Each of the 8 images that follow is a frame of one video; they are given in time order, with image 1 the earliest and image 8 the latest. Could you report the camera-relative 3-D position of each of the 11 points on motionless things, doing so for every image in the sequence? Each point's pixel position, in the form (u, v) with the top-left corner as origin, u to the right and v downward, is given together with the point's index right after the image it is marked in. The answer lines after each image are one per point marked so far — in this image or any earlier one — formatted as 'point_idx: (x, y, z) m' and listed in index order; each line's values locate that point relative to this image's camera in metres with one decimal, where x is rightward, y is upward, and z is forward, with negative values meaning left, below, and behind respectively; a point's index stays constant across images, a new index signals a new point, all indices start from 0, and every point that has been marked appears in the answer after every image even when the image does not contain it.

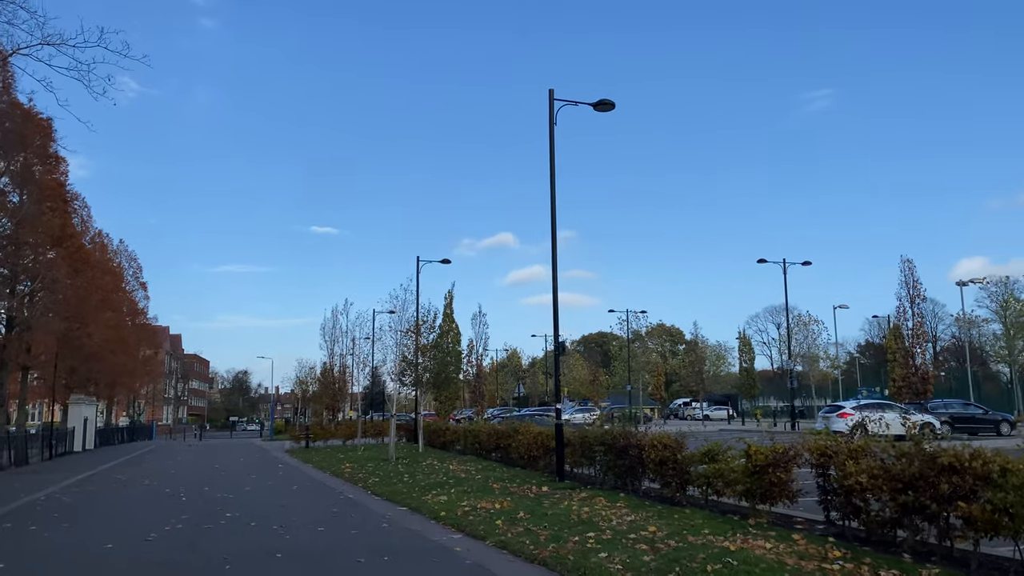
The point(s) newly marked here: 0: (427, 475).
0: (-1.7, -3.9, +18.1) m
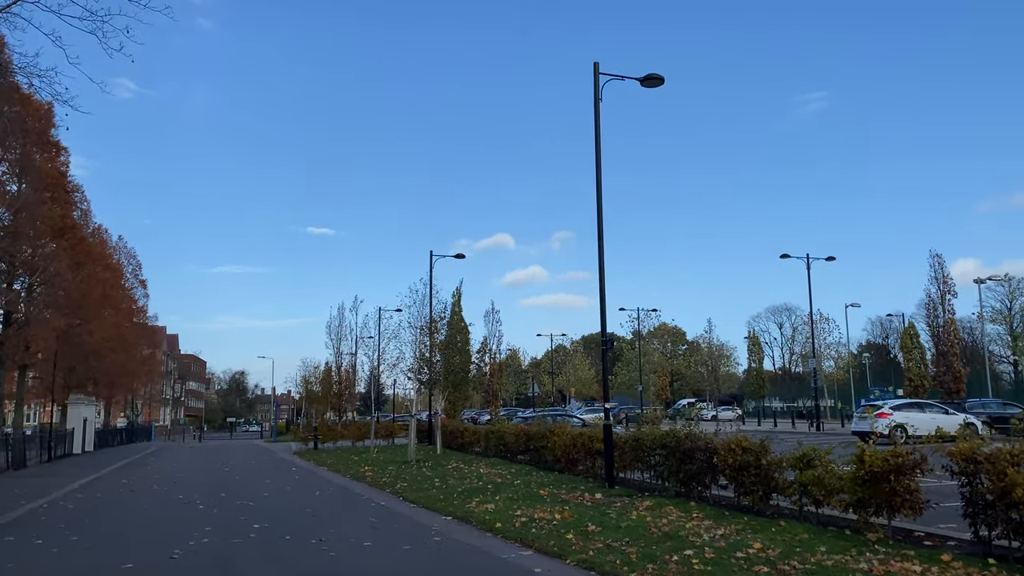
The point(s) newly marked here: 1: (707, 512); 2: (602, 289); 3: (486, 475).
0: (-1.0, -3.7, +16.8) m
1: (+2.4, -2.8, +10.7) m
2: (+1.5, 0.0, +15.0) m
3: (-0.5, -3.7, +17.5) m
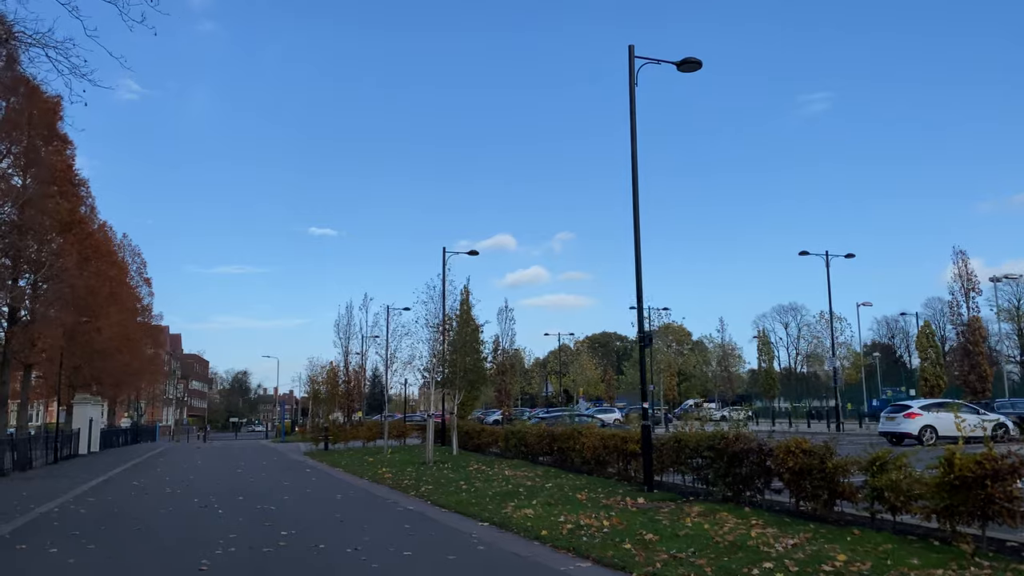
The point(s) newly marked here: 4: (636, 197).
0: (-0.5, -3.6, +16.1) m
1: (+3.0, -2.7, +10.0) m
2: (+2.1, +0.1, +14.3) m
3: (0.0, -3.6, +16.8) m
4: (+2.1, +1.5, +14.5) m
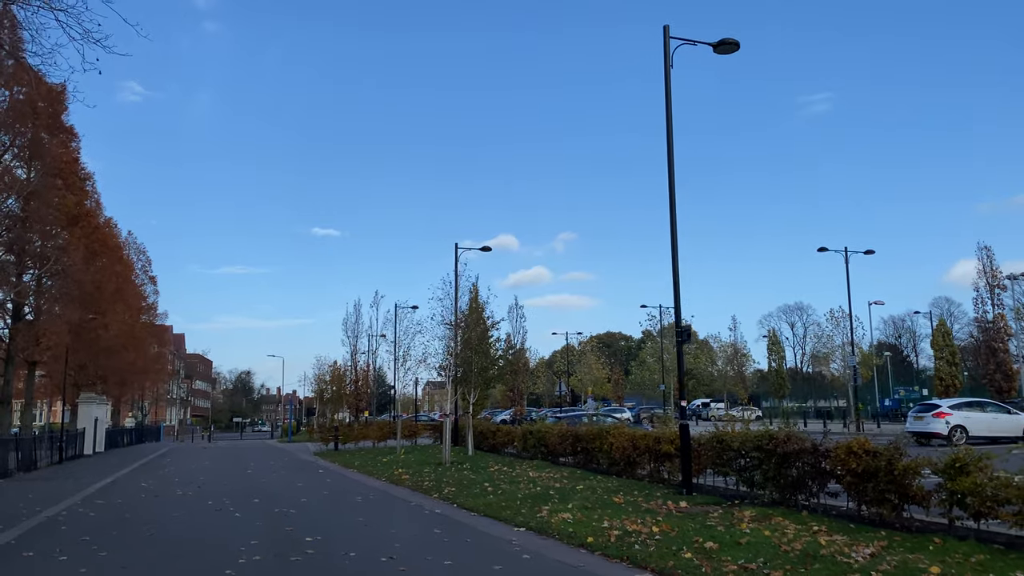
0: (0.0, -3.5, +15.4) m
1: (+3.4, -2.5, +9.3) m
2: (+2.5, +0.2, +13.6) m
3: (+0.5, -3.5, +16.1) m
4: (+2.6, +1.7, +13.8) m
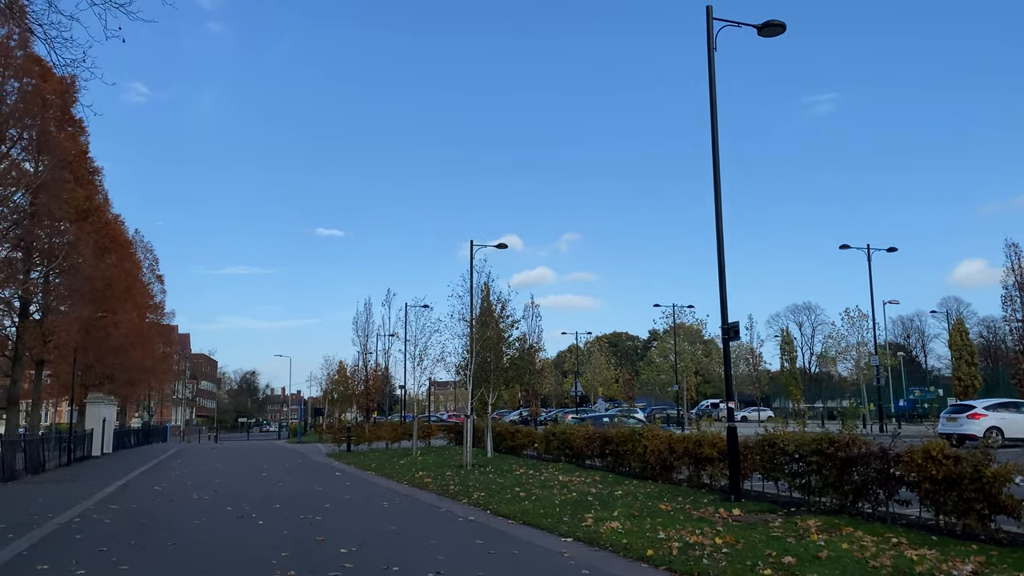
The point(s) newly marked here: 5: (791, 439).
0: (+0.6, -3.4, +14.7) m
1: (+3.9, -2.5, +8.6) m
2: (+3.1, +0.3, +12.9) m
3: (+1.0, -3.4, +15.4) m
4: (+3.1, +1.7, +13.1) m
5: (+3.7, -2.0, +11.6) m
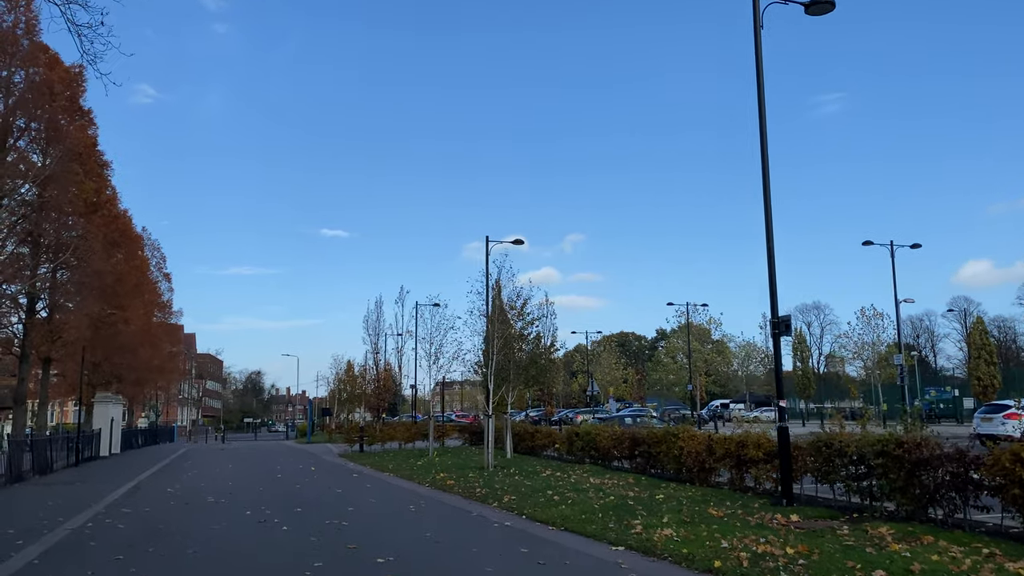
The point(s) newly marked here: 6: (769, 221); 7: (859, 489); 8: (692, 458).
0: (+1.1, -3.3, +14.0) m
1: (+4.4, -2.3, +7.9) m
2: (+3.6, +0.4, +12.2) m
3: (+1.6, -3.3, +14.7) m
4: (+3.6, +1.9, +12.4) m
5: (+4.2, -1.9, +10.9) m
6: (+3.6, +0.9, +12.2) m
7: (+4.3, -2.5, +10.7) m
8: (+3.1, -2.9, +14.9) m
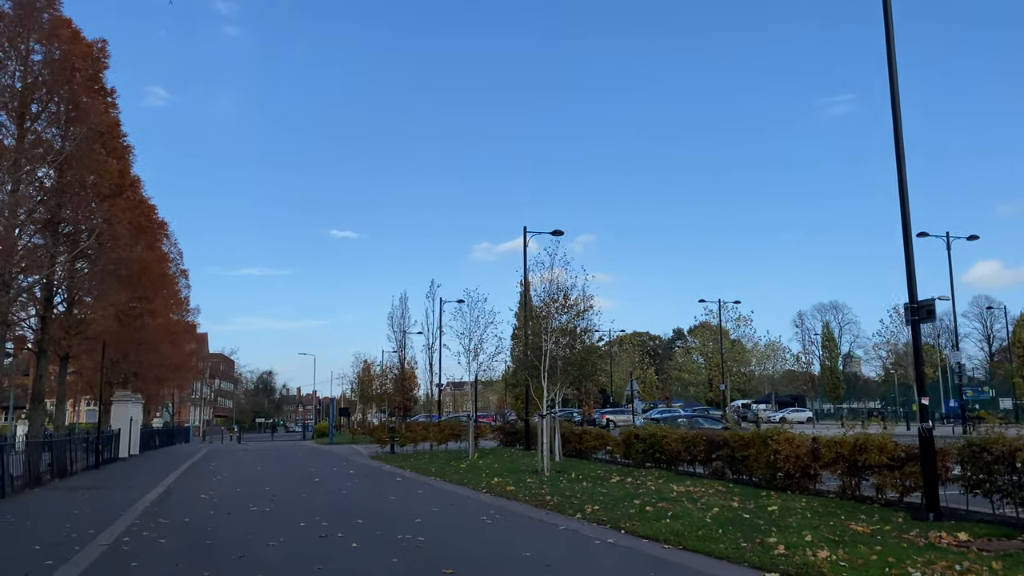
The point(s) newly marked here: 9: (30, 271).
0: (+2.3, -3.0, +12.4) m
1: (+5.5, -2.1, +6.3) m
2: (+4.7, +0.7, +10.6) m
3: (+2.7, -3.1, +13.1) m
4: (+4.8, +2.1, +10.8) m
5: (+5.4, -1.7, +9.3) m
6: (+4.8, +1.2, +10.6) m
7: (+5.4, -2.2, +9.1) m
8: (+4.3, -2.7, +13.3) m
9: (-11.1, +0.3, +19.9) m
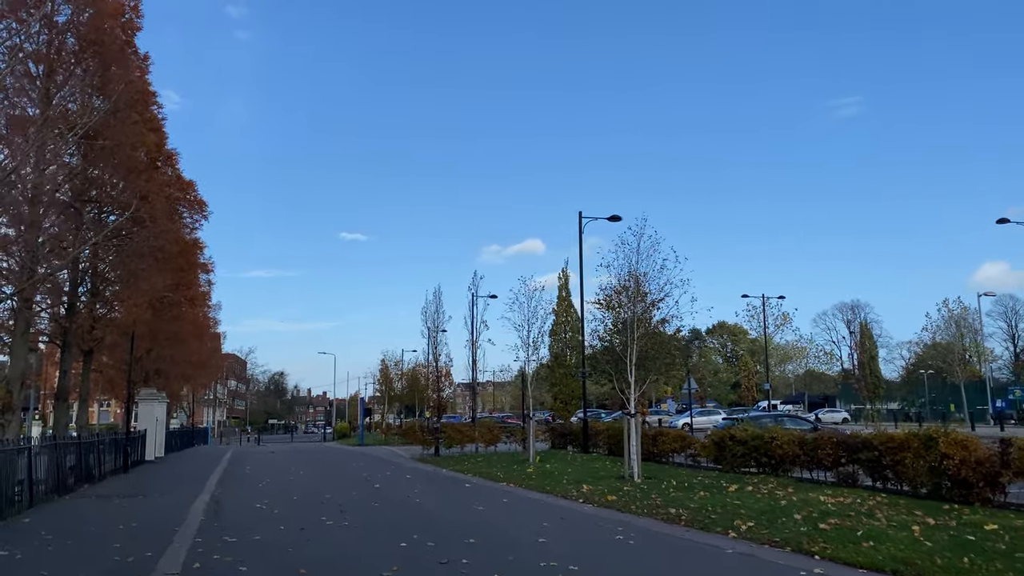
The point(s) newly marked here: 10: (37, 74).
0: (+3.9, -2.7, +10.3) m
1: (+7.1, -1.7, +4.1) m
2: (+6.3, +1.0, +8.4) m
3: (+4.4, -2.7, +10.9) m
4: (+6.4, +2.5, +8.6) m
5: (+6.9, -1.3, +7.1) m
6: (+6.4, +1.5, +8.5) m
7: (+7.0, -1.9, +6.9) m
8: (+5.9, -2.3, +11.2) m
9: (-9.4, +0.7, +17.9) m
10: (-9.5, +4.3, +17.3) m
